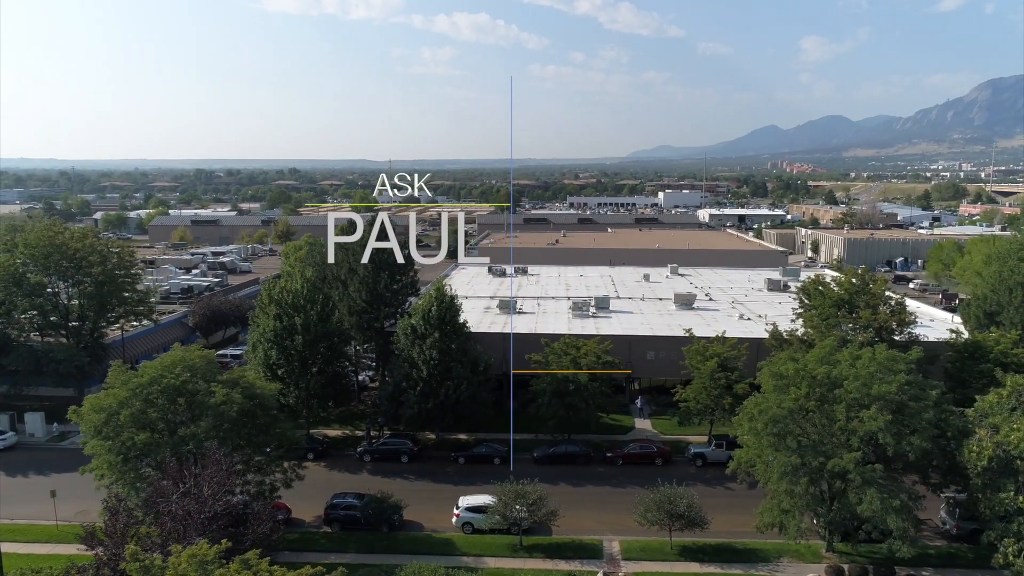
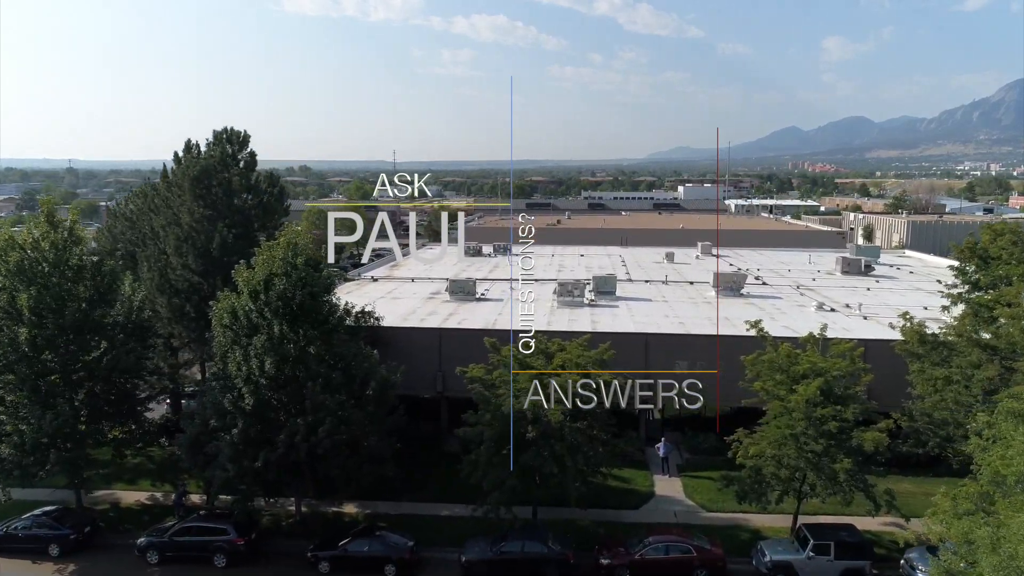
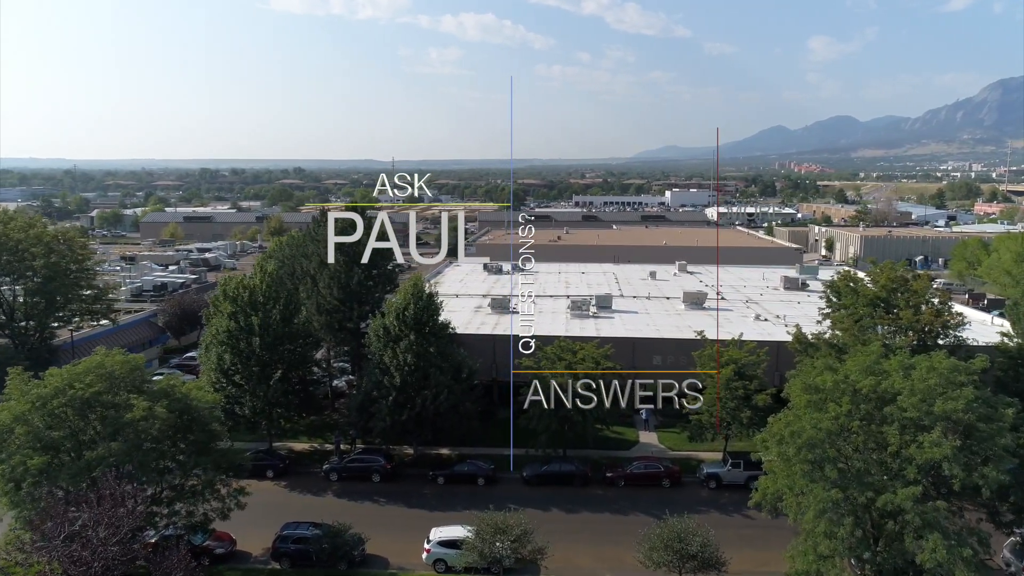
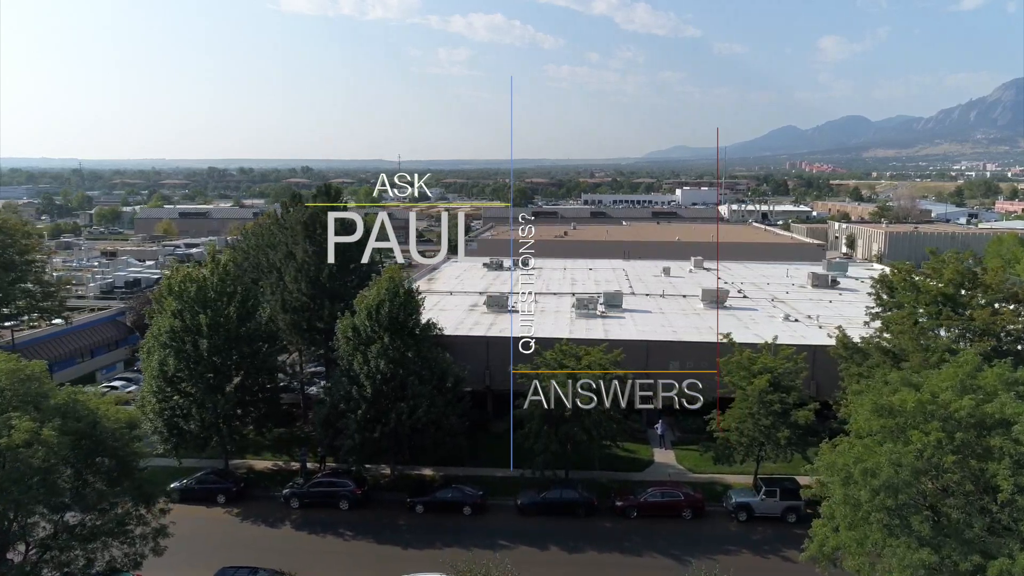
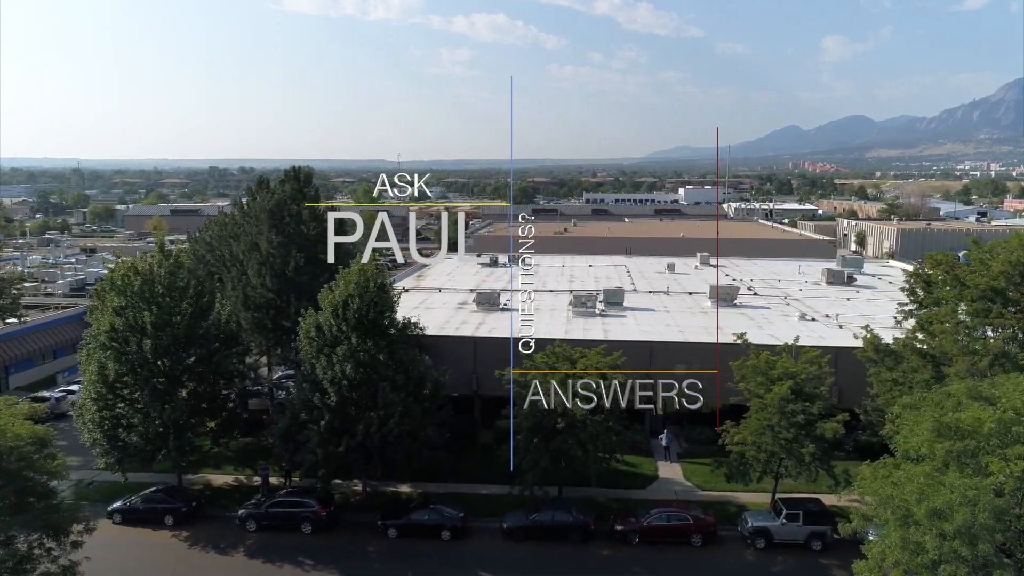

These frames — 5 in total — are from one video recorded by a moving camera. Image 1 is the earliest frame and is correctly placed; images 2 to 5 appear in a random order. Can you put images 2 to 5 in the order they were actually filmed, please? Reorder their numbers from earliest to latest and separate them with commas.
3, 4, 5, 2
